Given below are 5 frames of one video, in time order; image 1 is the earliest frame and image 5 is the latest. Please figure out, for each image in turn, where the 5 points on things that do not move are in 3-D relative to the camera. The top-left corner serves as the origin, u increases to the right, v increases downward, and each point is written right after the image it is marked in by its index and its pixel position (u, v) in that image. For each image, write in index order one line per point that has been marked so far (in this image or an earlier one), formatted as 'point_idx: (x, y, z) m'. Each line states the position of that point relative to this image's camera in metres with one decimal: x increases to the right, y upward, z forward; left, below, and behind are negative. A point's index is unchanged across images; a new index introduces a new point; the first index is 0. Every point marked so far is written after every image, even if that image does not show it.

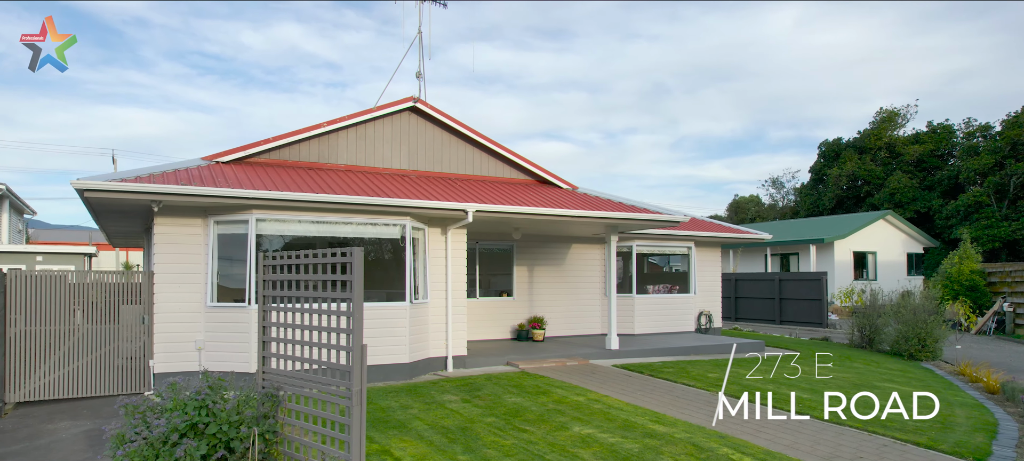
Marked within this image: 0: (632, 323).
0: (+2.8, -2.2, +15.0) m
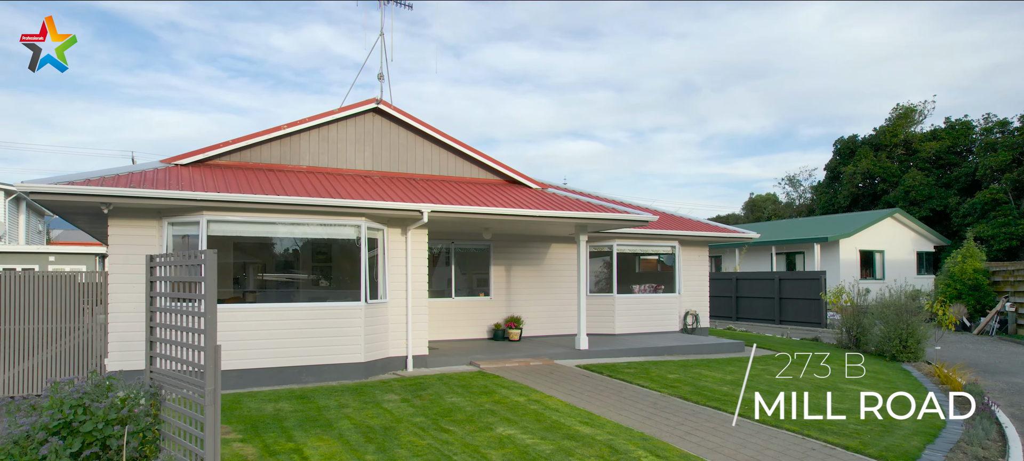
0: (+2.3, -2.2, +14.9) m
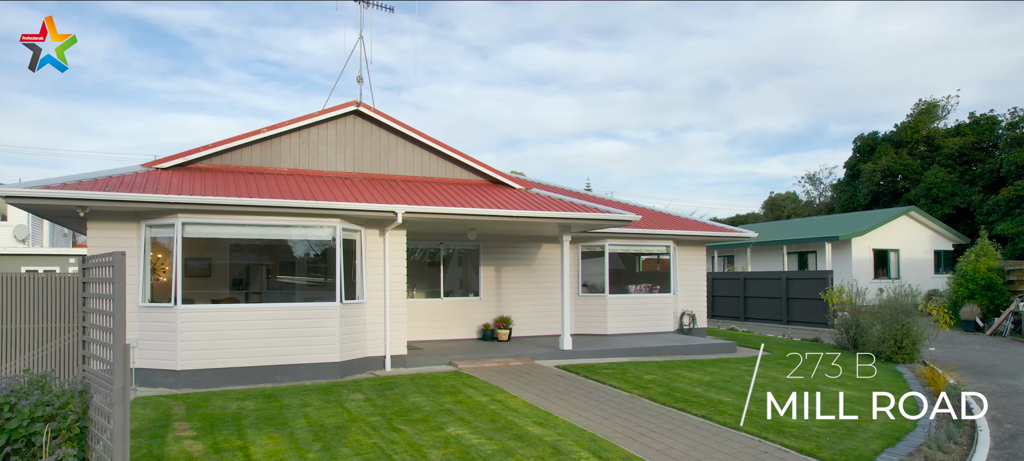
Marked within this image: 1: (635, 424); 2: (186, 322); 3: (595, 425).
0: (+2.1, -2.2, +14.9) m
1: (+1.3, -2.1, +7.1) m
2: (-4.4, -1.2, +8.7) m
3: (+0.9, -2.1, +6.9) m
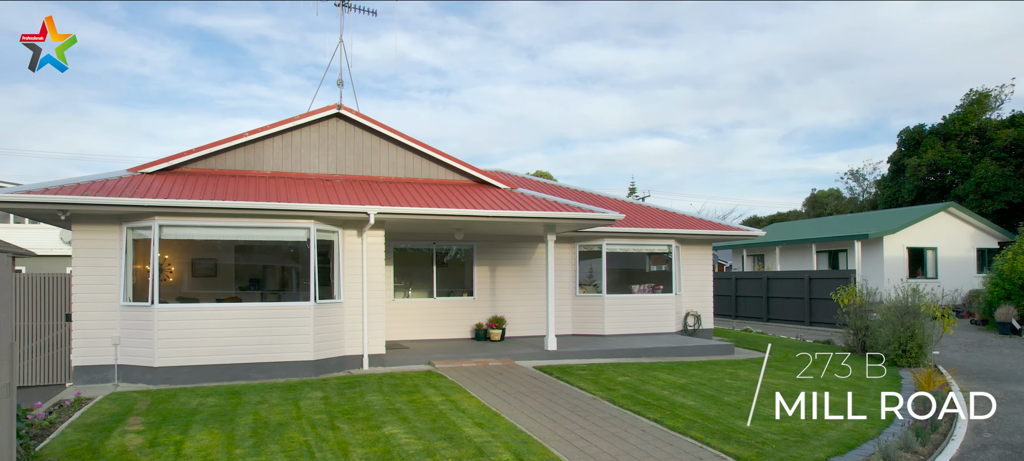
0: (+2.1, -2.1, +14.7) m
1: (+0.7, -2.1, +7.0) m
2: (-4.9, -1.3, +9.0) m
3: (+0.3, -2.1, +6.9) m
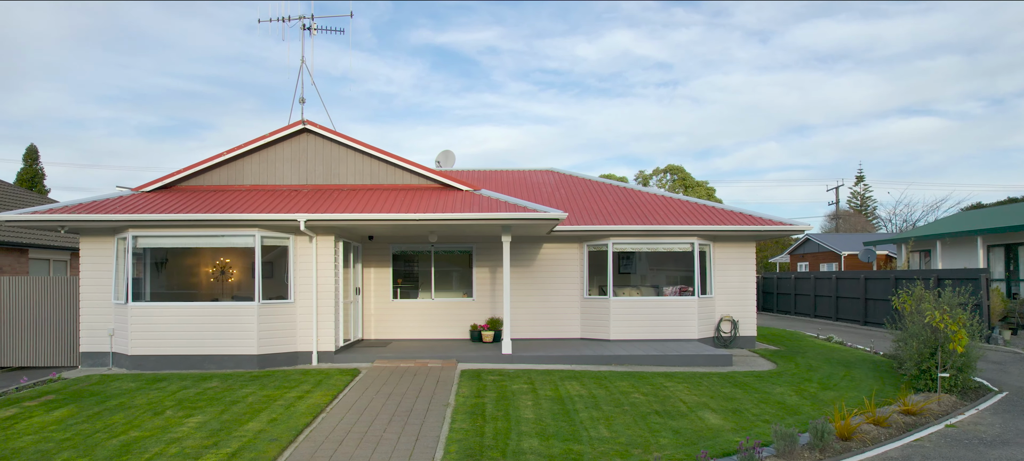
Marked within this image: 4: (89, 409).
0: (+2.2, -2.1, +13.9) m
1: (-1.5, -2.2, +7.0) m
2: (-6.2, -1.4, +10.7) m
3: (-2.0, -2.2, +7.1) m
4: (-5.0, -2.1, +7.6) m
